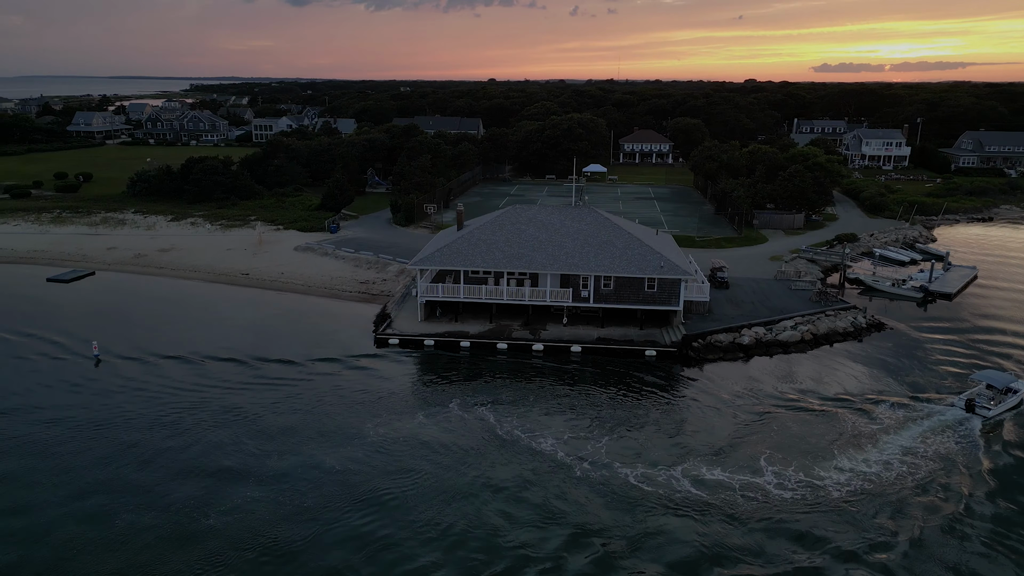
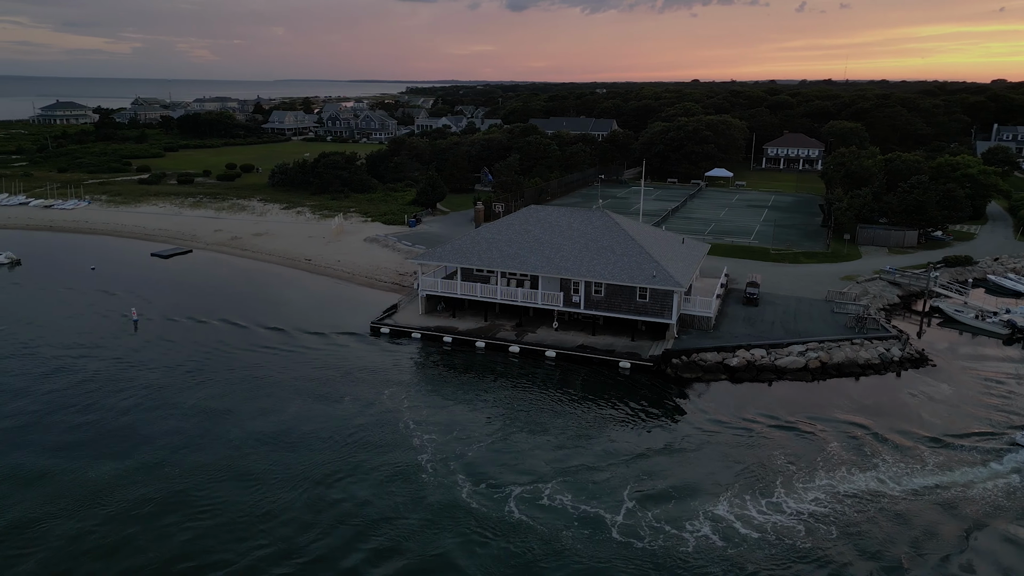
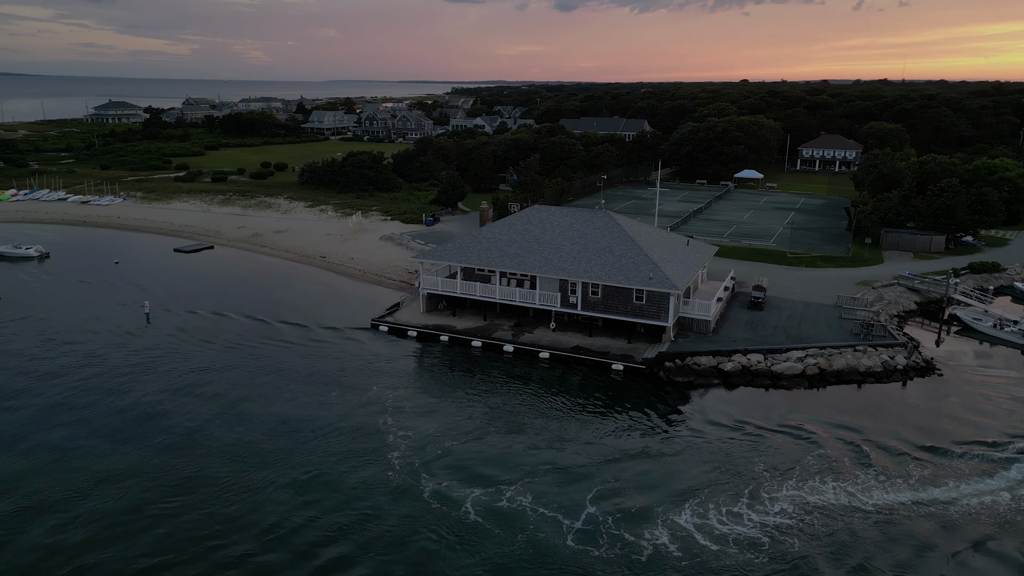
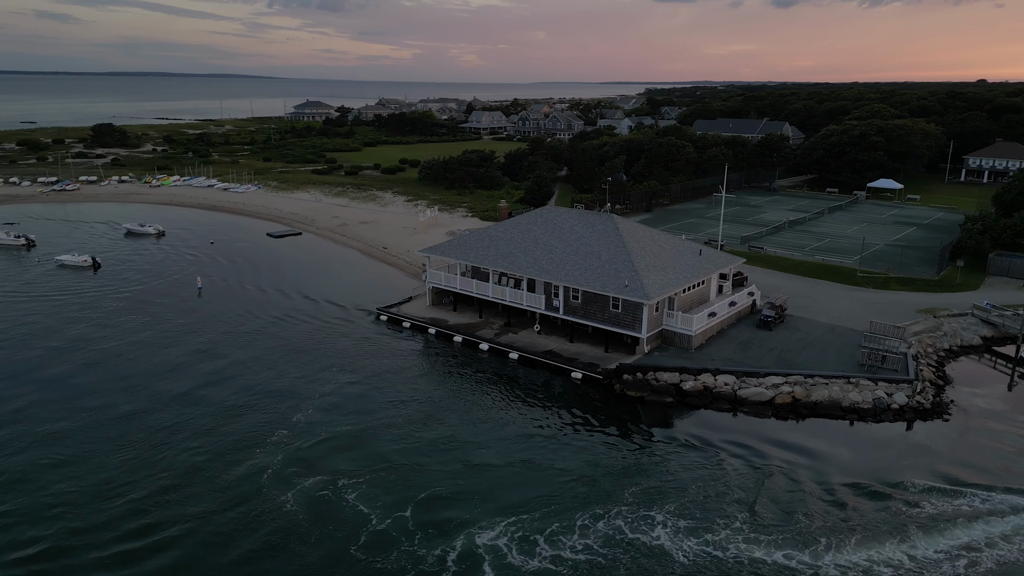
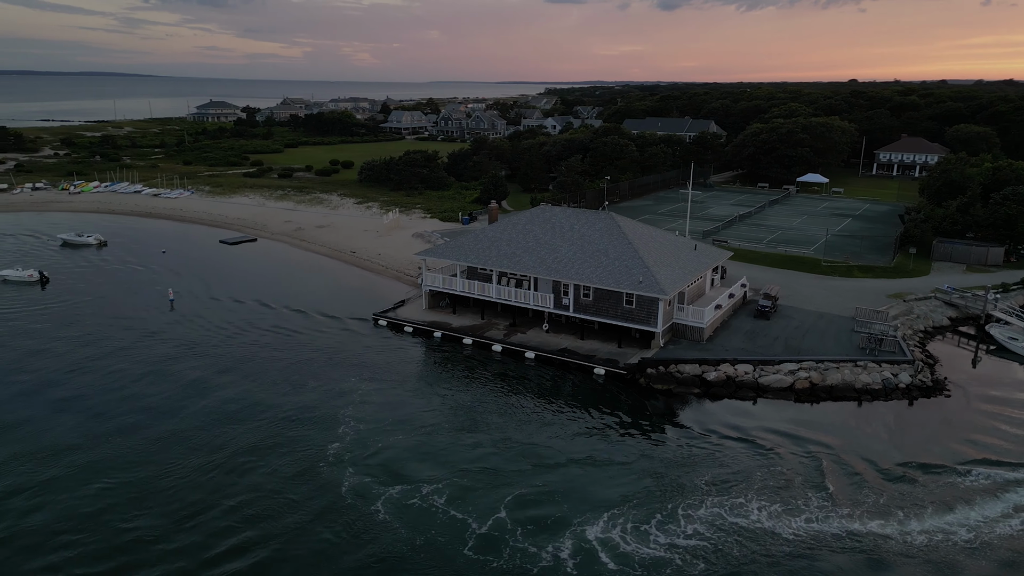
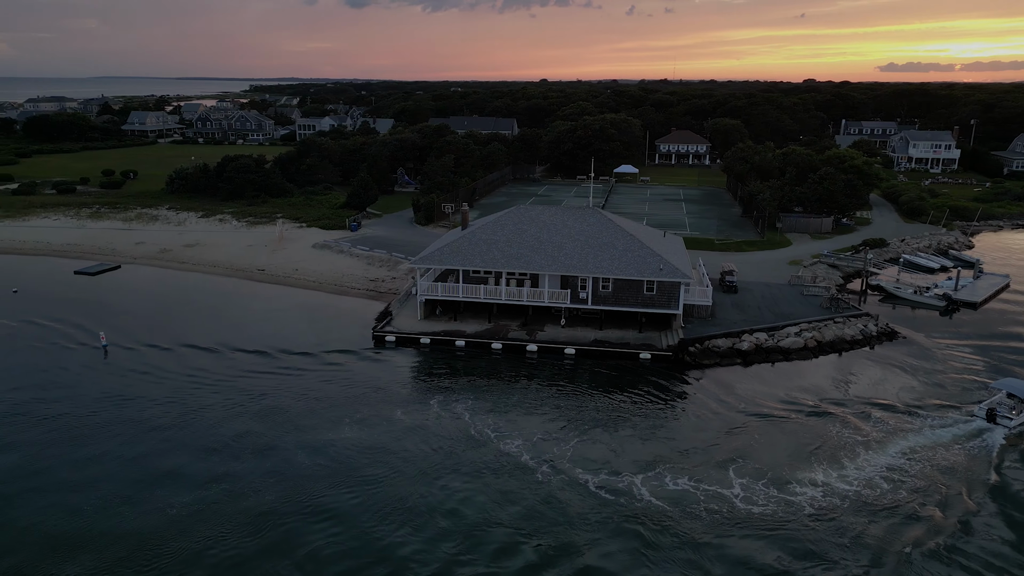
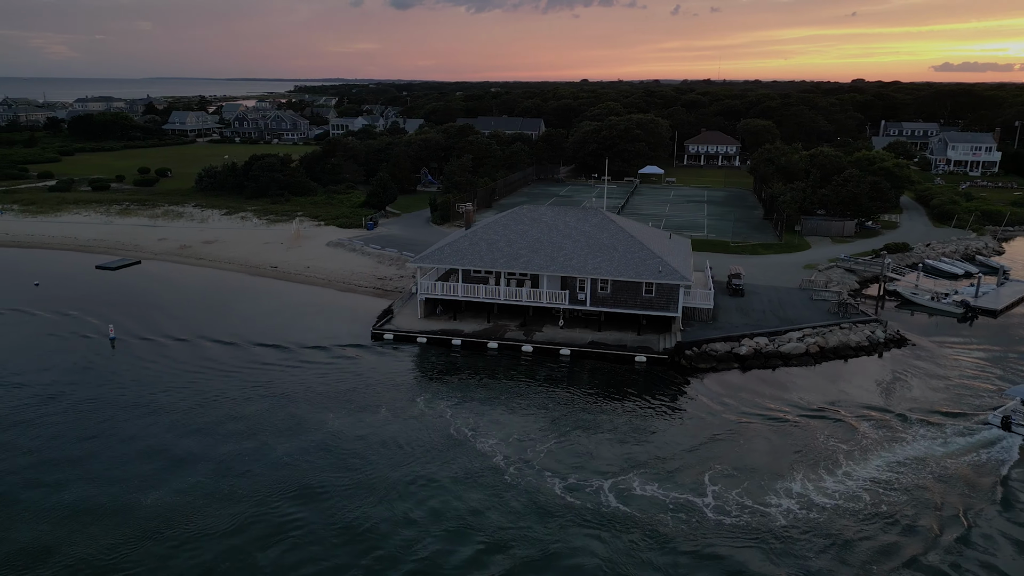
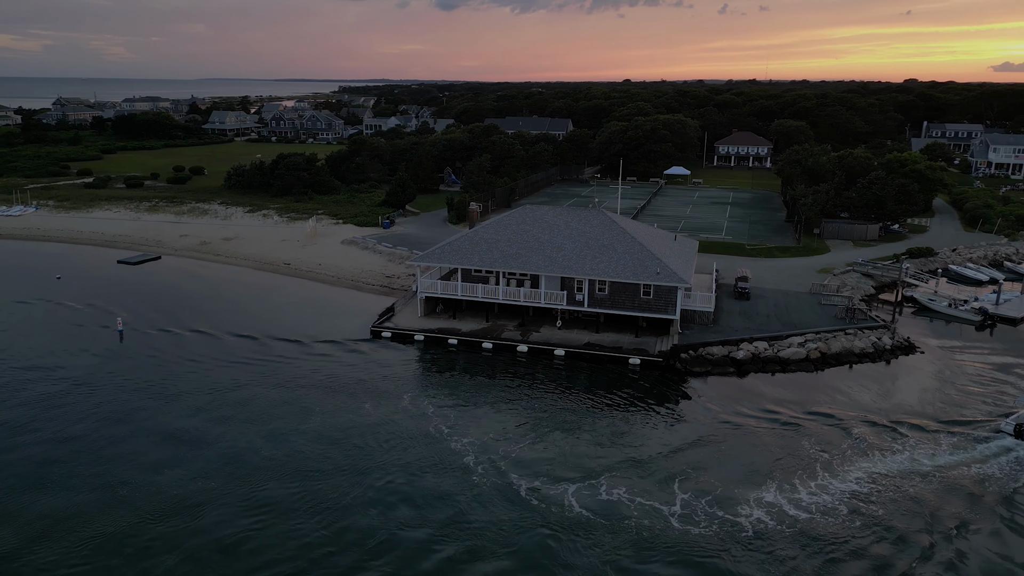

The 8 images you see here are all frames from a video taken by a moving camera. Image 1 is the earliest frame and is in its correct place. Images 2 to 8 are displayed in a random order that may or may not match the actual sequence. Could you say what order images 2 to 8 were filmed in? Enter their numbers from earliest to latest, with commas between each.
6, 7, 8, 2, 3, 5, 4
